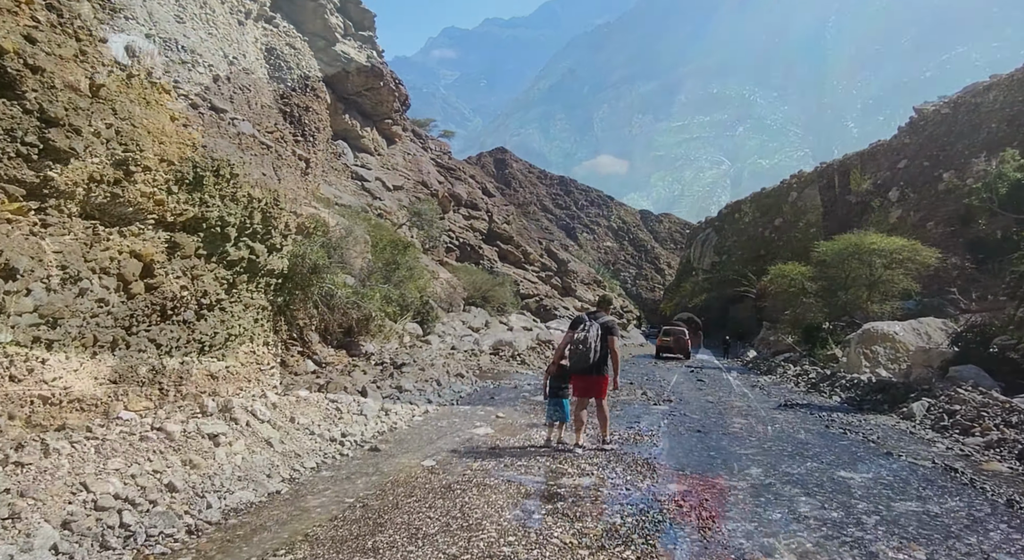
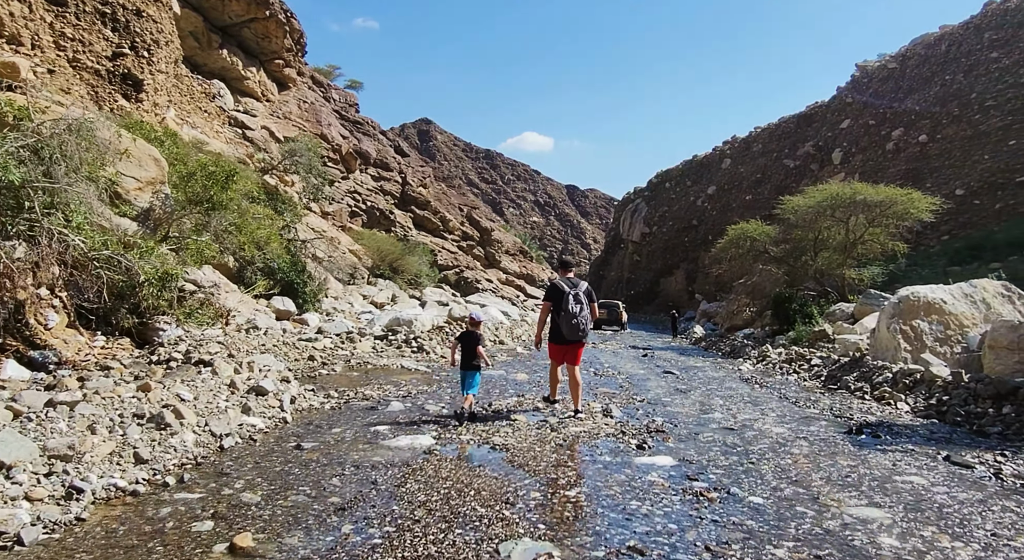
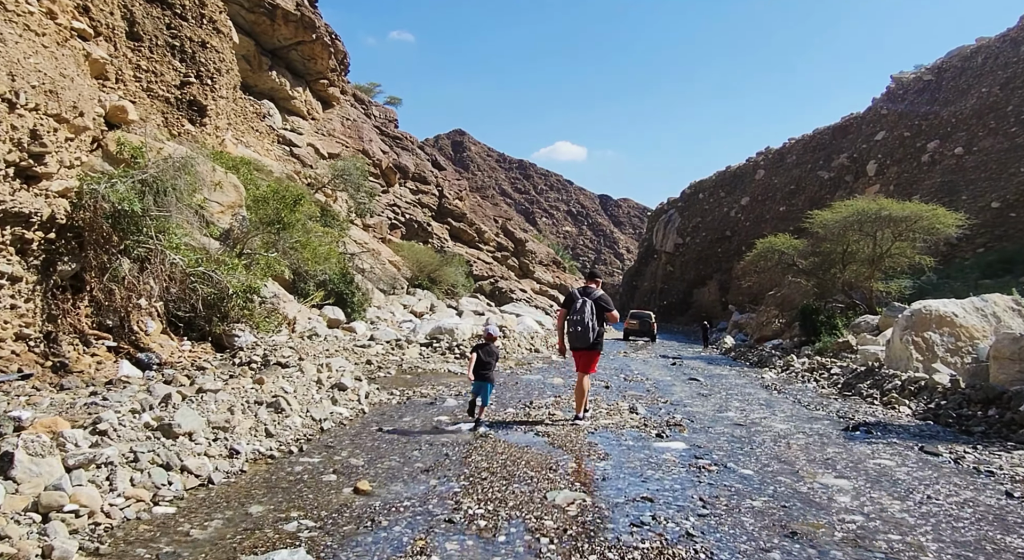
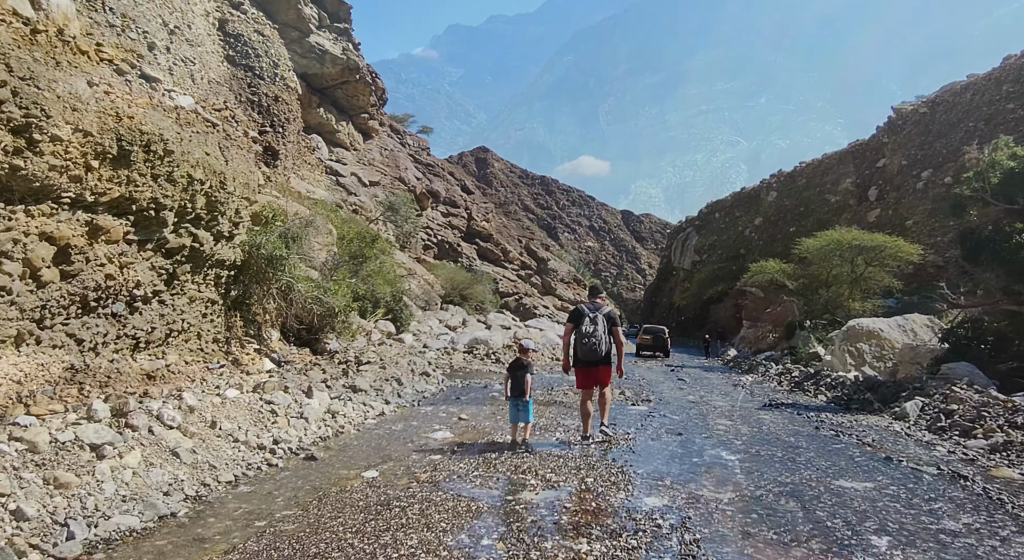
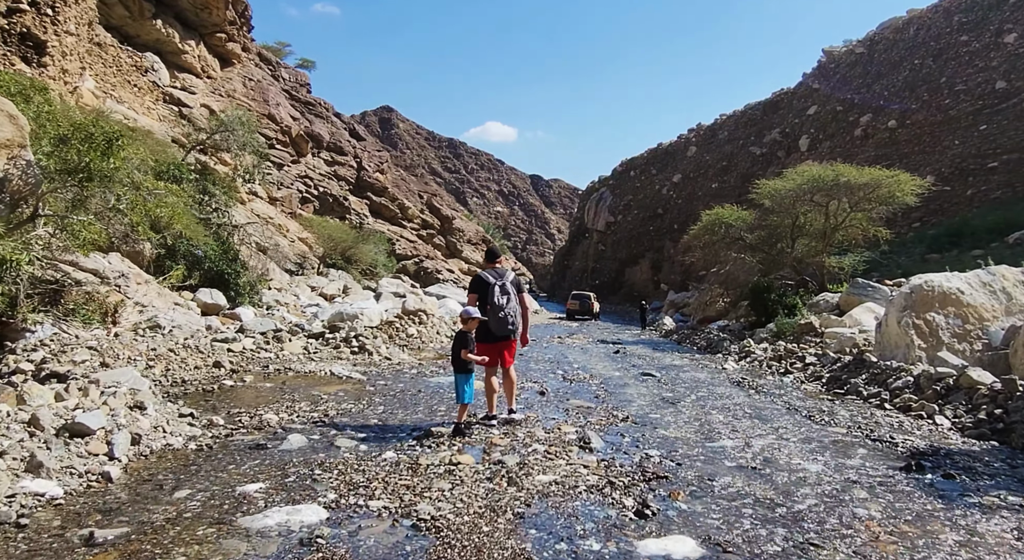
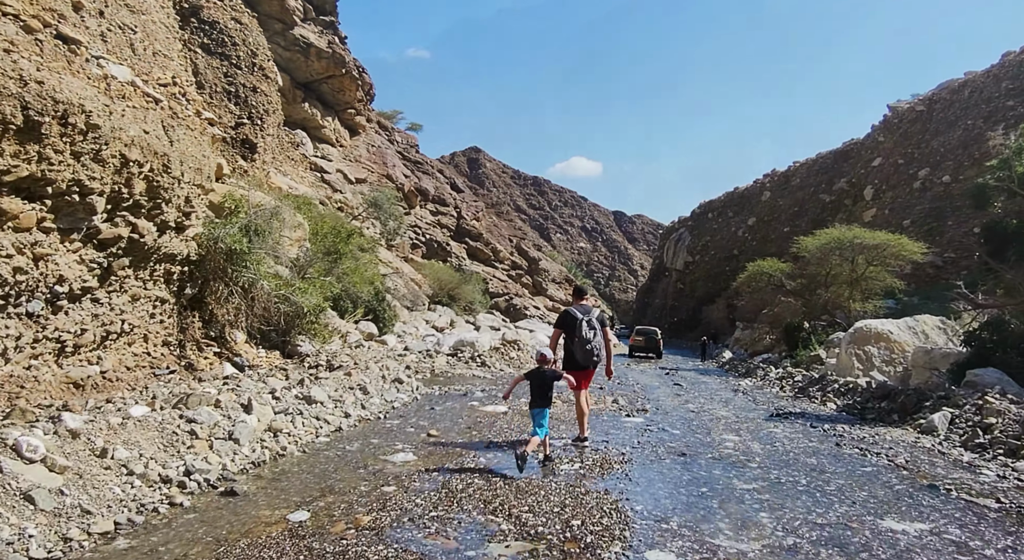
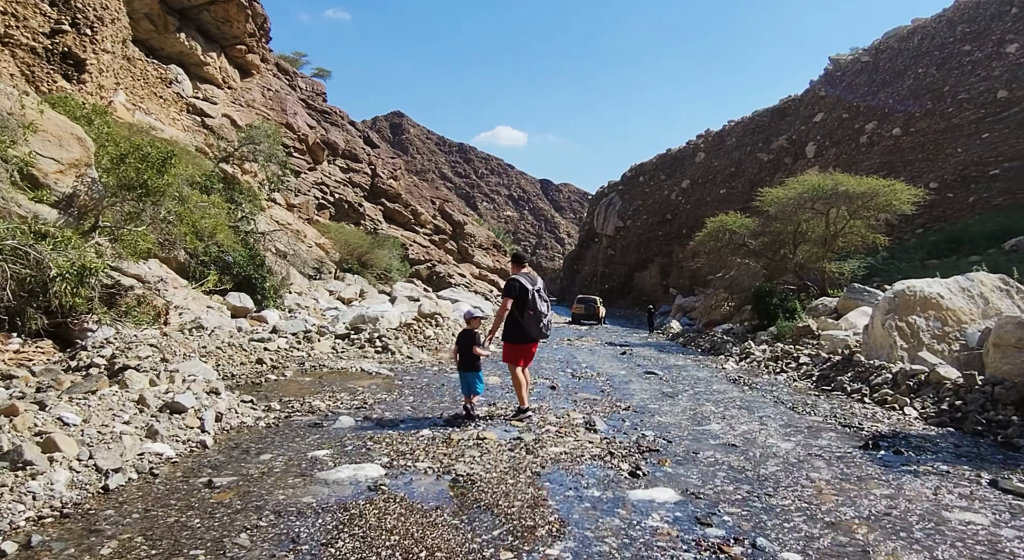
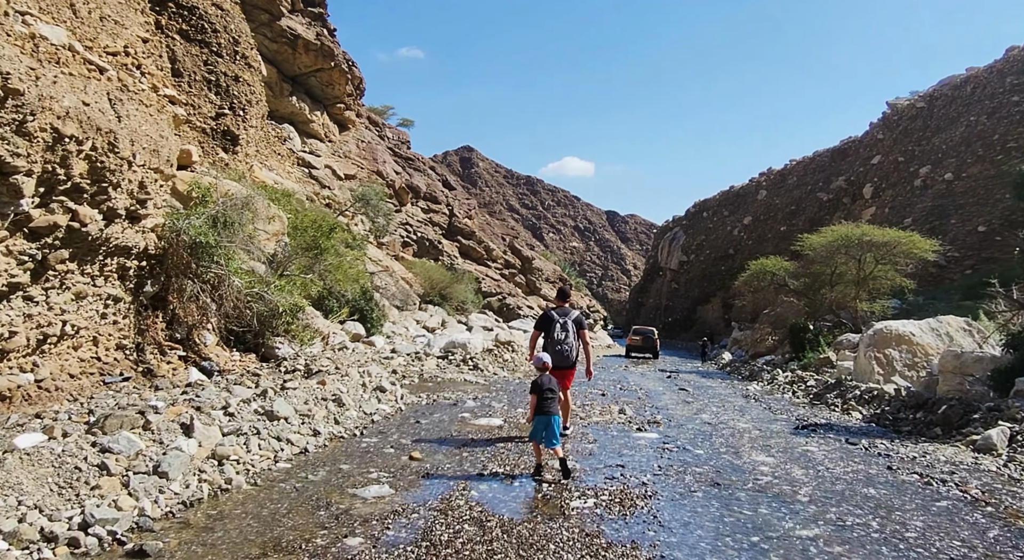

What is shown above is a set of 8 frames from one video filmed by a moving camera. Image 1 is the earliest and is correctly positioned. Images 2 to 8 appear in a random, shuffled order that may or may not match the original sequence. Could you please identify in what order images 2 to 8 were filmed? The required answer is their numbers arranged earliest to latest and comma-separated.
4, 6, 8, 3, 2, 7, 5
